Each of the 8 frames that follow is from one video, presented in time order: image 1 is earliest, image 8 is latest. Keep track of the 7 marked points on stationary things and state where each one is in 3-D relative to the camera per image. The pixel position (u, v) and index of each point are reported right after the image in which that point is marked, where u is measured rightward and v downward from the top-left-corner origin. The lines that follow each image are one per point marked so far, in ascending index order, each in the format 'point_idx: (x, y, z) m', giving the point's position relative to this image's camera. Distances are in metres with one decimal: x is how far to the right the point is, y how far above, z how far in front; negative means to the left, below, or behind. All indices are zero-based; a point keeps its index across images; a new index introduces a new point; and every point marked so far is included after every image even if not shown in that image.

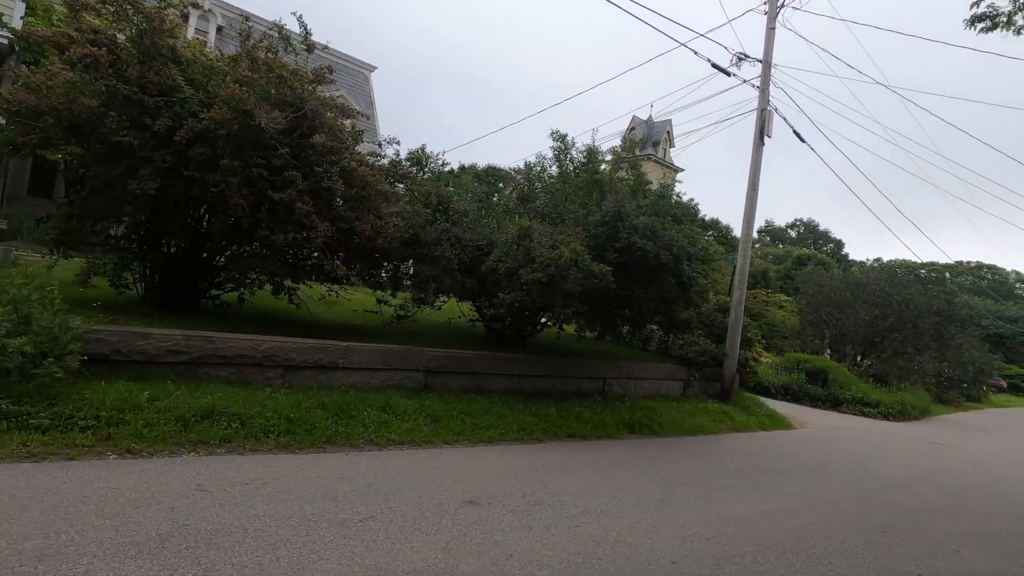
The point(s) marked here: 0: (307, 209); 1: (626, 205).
0: (-2.8, +1.1, +7.3) m
1: (+2.1, +1.5, +10.0) m
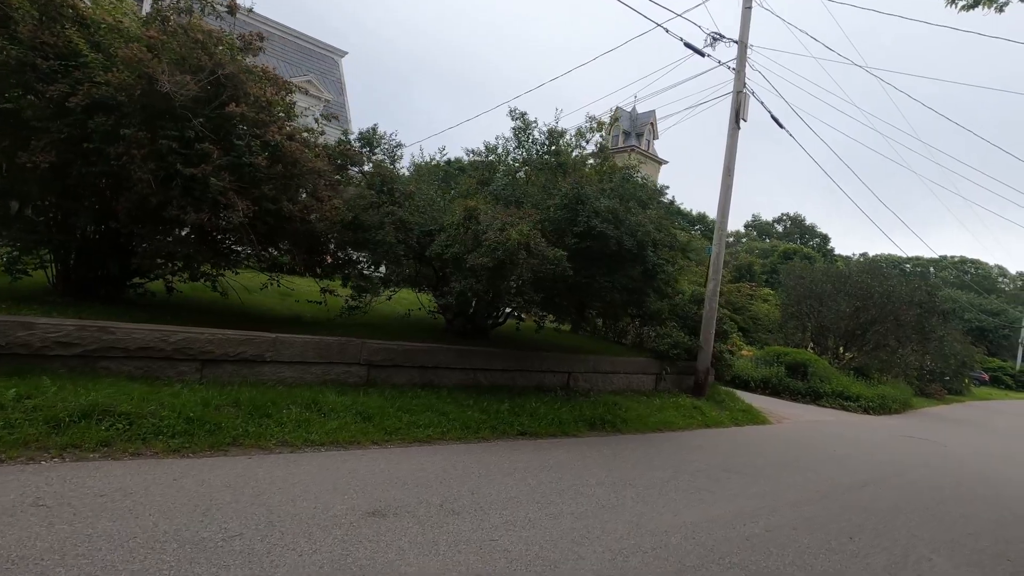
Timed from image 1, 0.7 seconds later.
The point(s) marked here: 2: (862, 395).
0: (-3.6, +1.3, +6.6) m
1: (+1.3, +1.8, +9.3) m
2: (+12.4, -3.8, +18.9) m
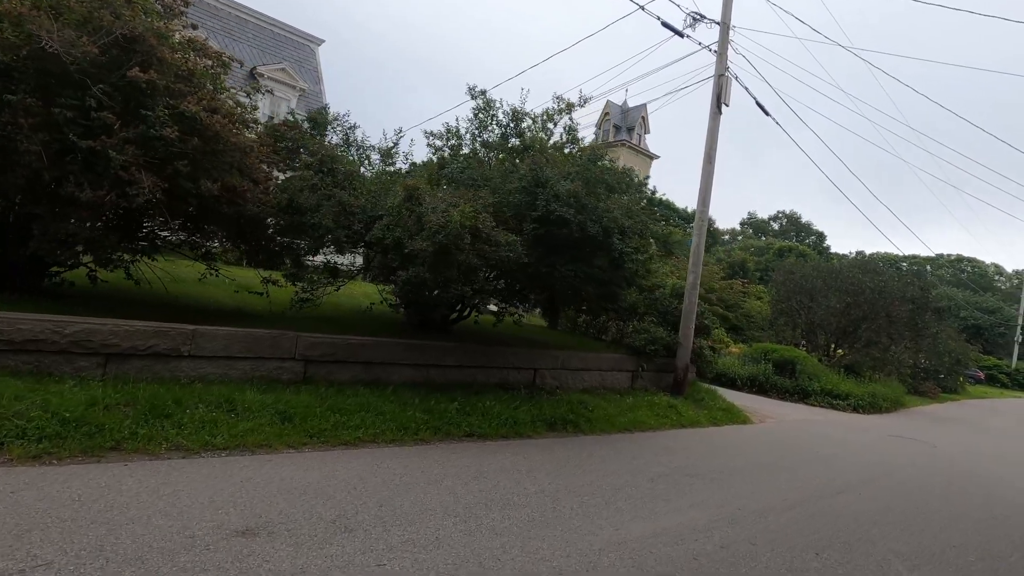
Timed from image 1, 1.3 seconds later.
0: (-4.3, +1.4, +6.0) m
1: (+0.6, +1.9, +8.7) m
2: (+11.6, -3.6, +18.3) m
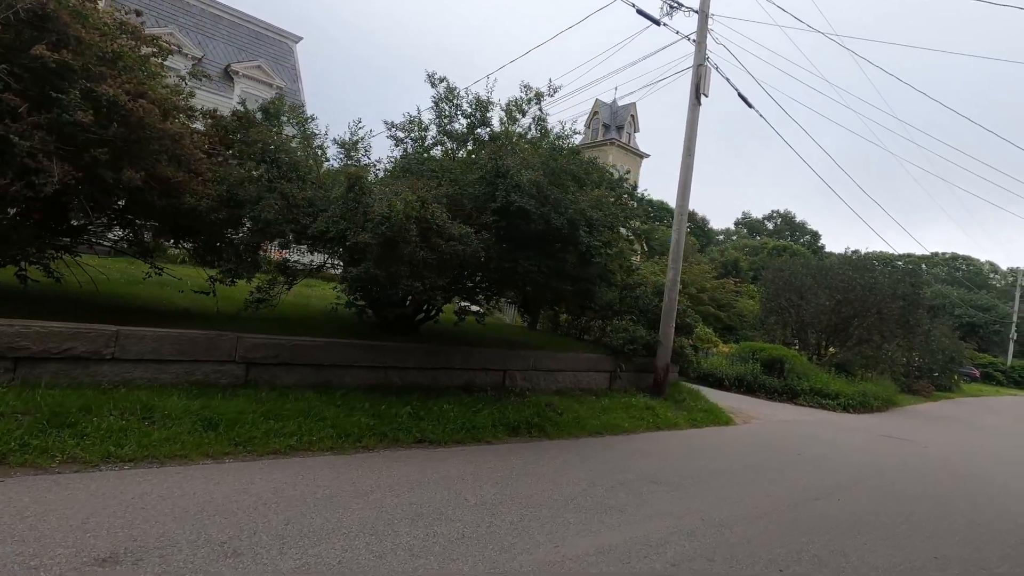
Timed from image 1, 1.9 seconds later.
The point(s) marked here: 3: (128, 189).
0: (-4.9, +1.5, +5.5) m
1: (-0.1, +2.0, +8.2) m
2: (+11.0, -3.5, +17.9) m
3: (-4.6, +1.2, +6.4) m
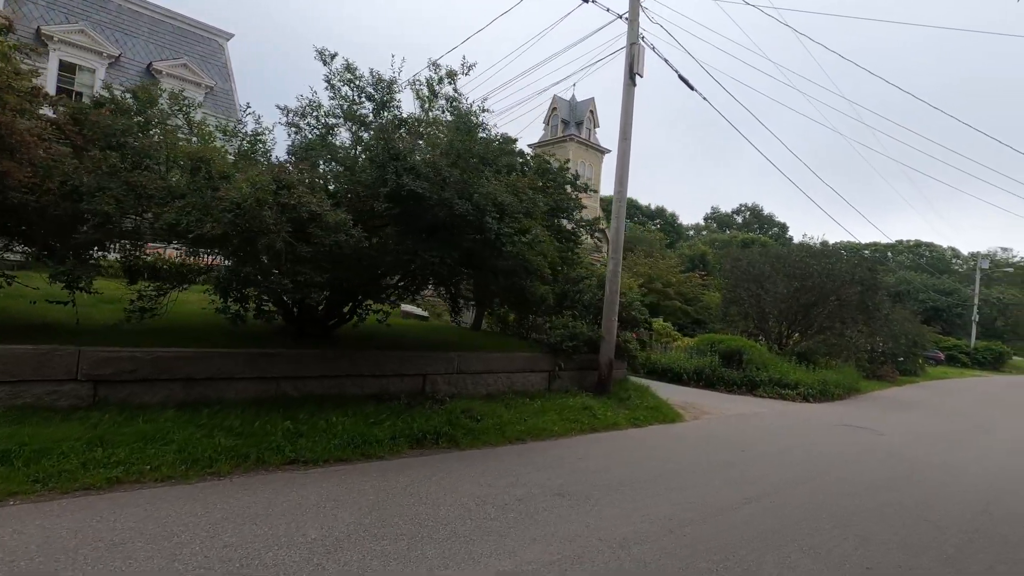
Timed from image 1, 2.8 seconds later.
0: (-6.2, +1.3, +4.4) m
1: (-1.5, +2.1, +7.4) m
2: (+9.4, -3.1, +17.4) m
3: (-6.0, +1.1, +5.4) m
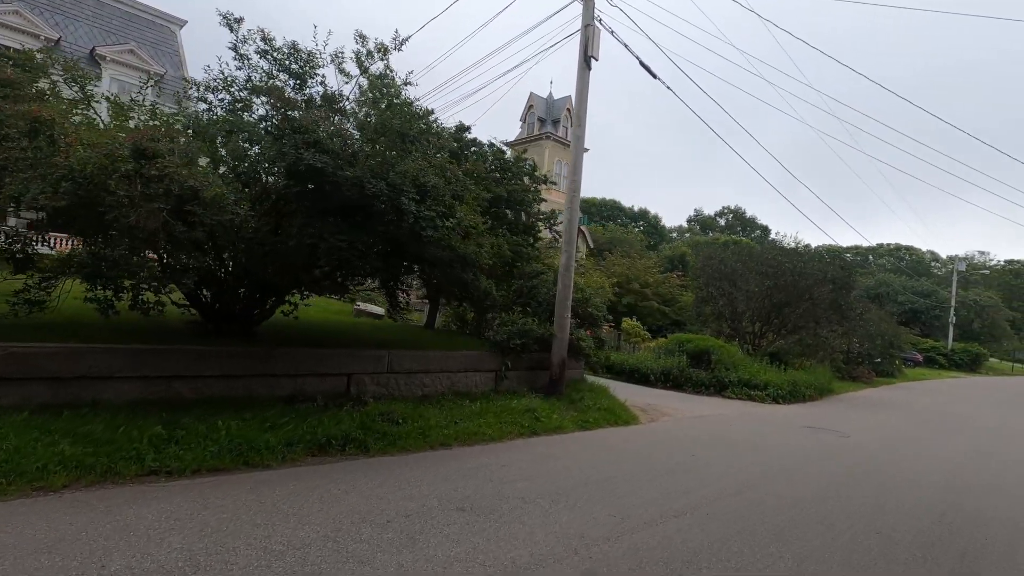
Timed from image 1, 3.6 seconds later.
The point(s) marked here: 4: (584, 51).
0: (-7.2, +1.5, +3.6) m
1: (-2.5, +2.2, +6.6) m
2: (+8.2, -3.0, +16.9) m
3: (-6.9, +1.3, +4.6) m
4: (+1.6, +5.1, +11.7) m
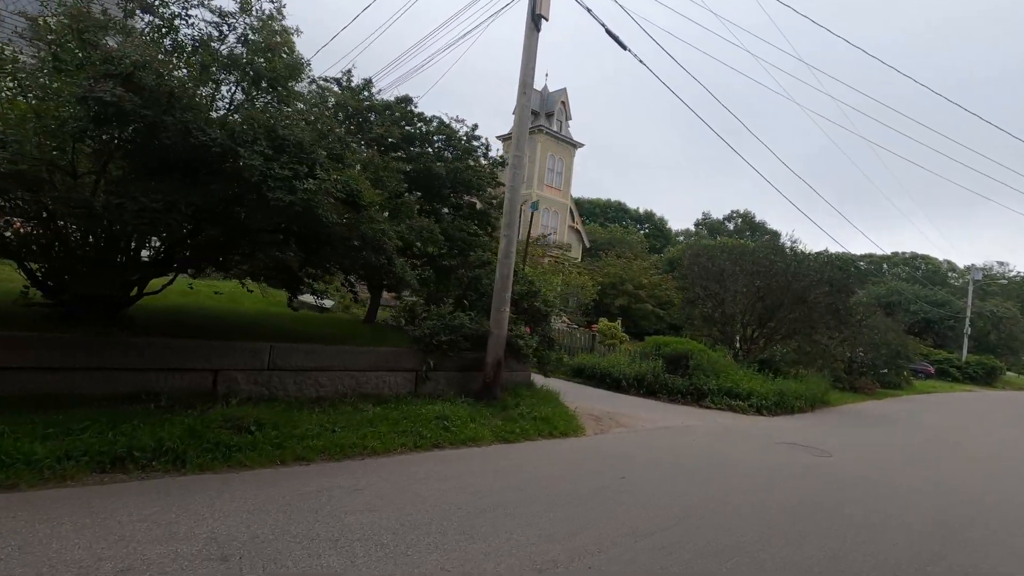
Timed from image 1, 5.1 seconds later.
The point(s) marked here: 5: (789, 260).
0: (-8.6, +1.9, +2.3) m
1: (-3.9, +2.5, +5.3) m
2: (+6.9, -3.0, +15.3) m
3: (-8.3, +1.6, +3.3) m
4: (+0.4, +5.3, +10.3) m
5: (+10.2, +1.0, +19.7) m
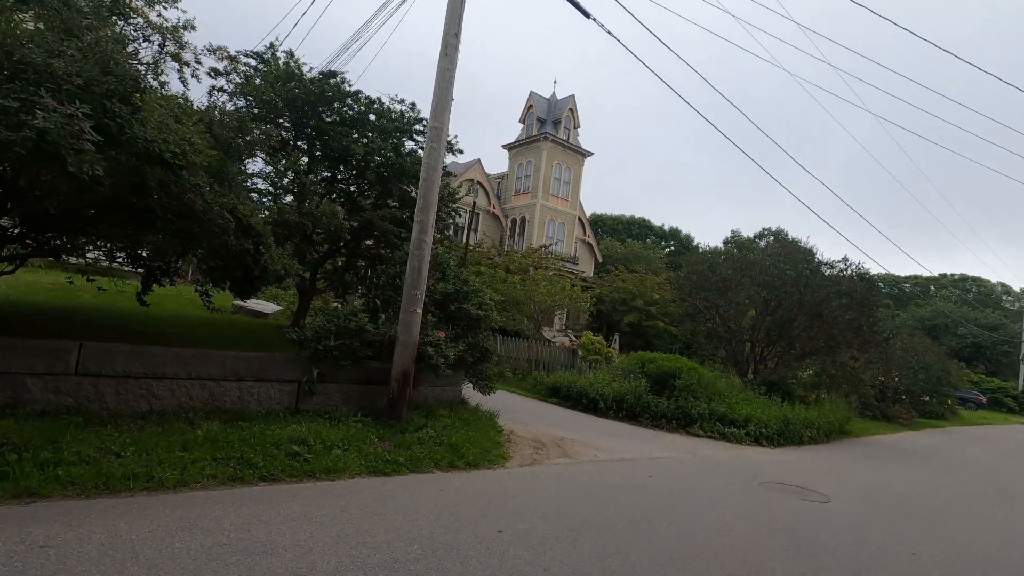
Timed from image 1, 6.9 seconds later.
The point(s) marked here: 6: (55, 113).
0: (-10.3, +2.3, +1.3) m
1: (-5.4, +2.7, +4.0) m
2: (+5.9, -3.2, +13.1) m
3: (-10.0, +2.0, +2.2) m
4: (-0.8, +5.3, +8.8) m
5: (+9.4, +0.6, +17.4) m
6: (-3.7, +1.4, +4.3) m
